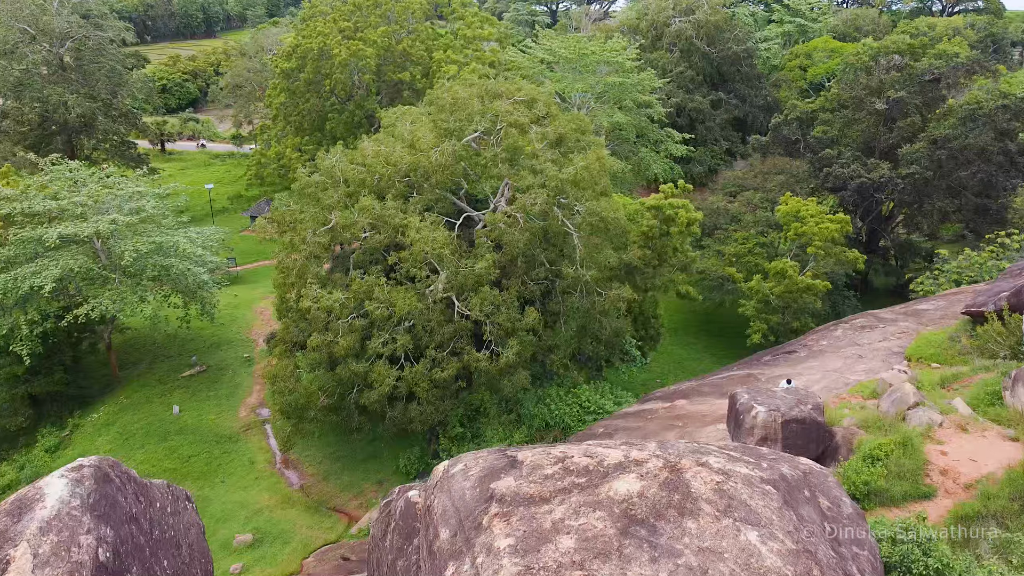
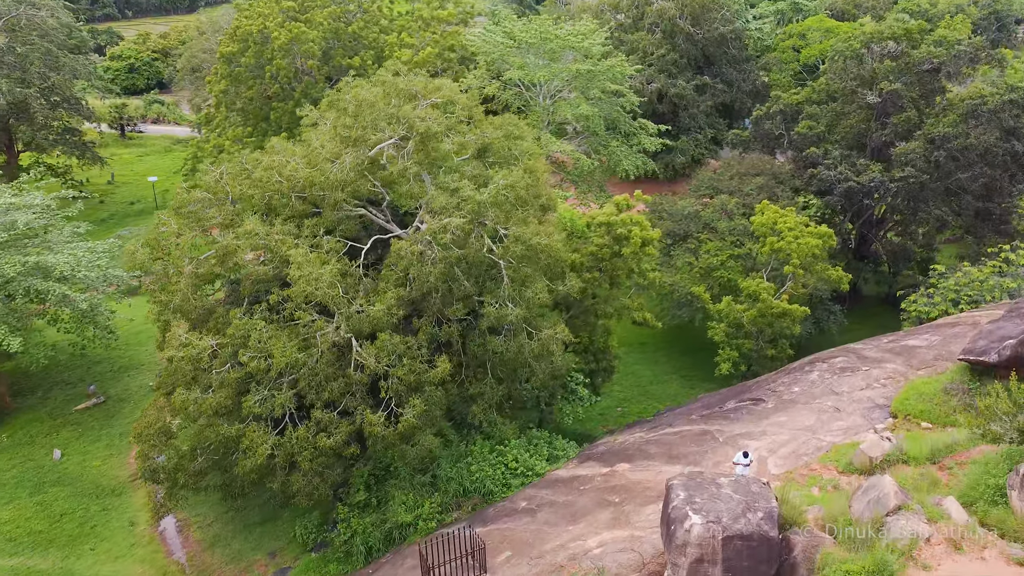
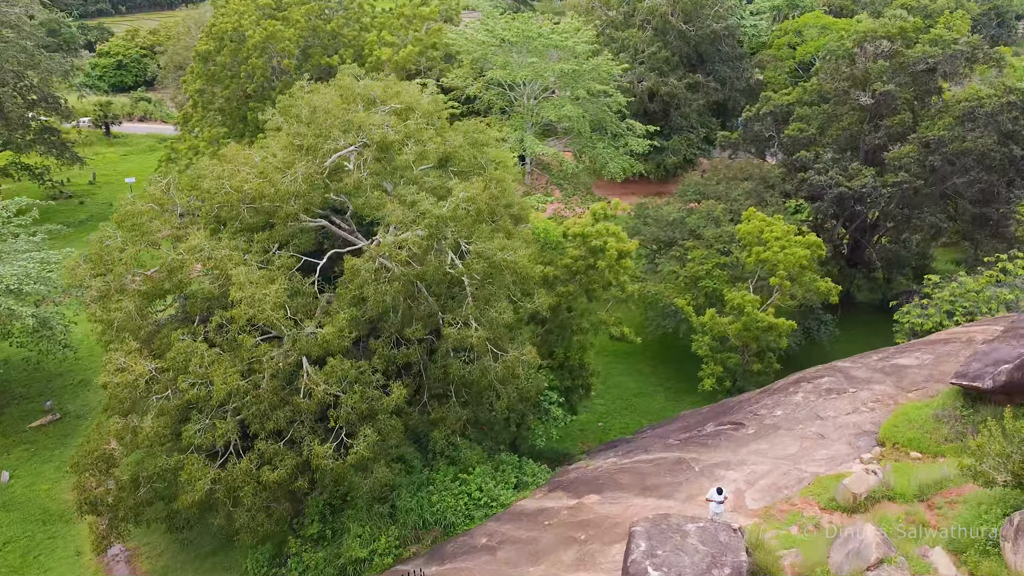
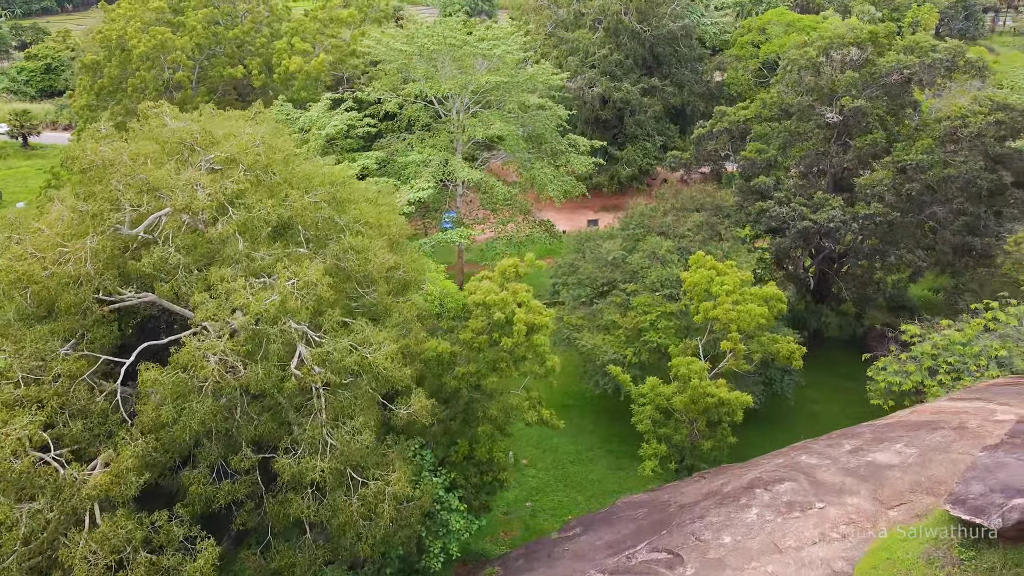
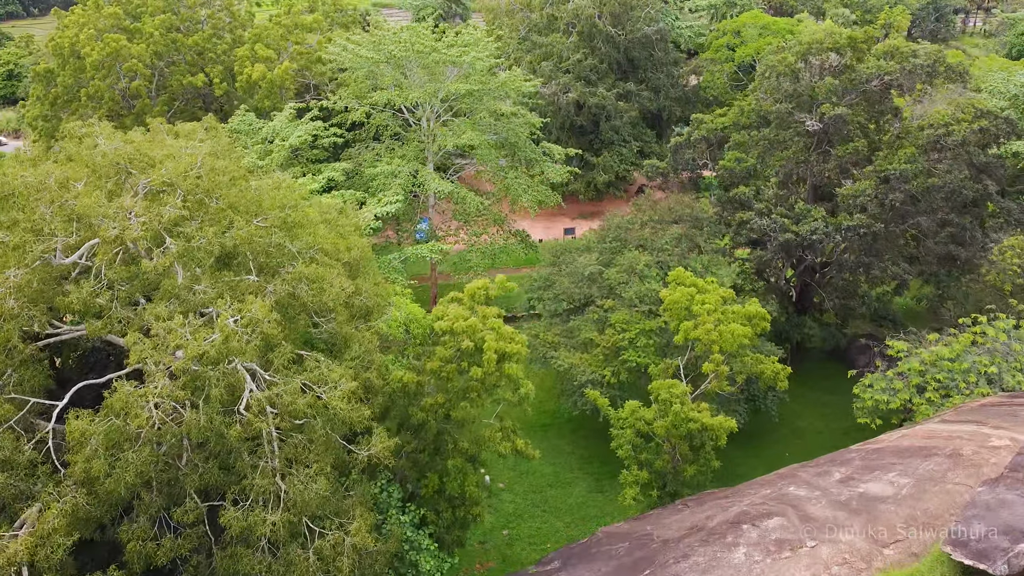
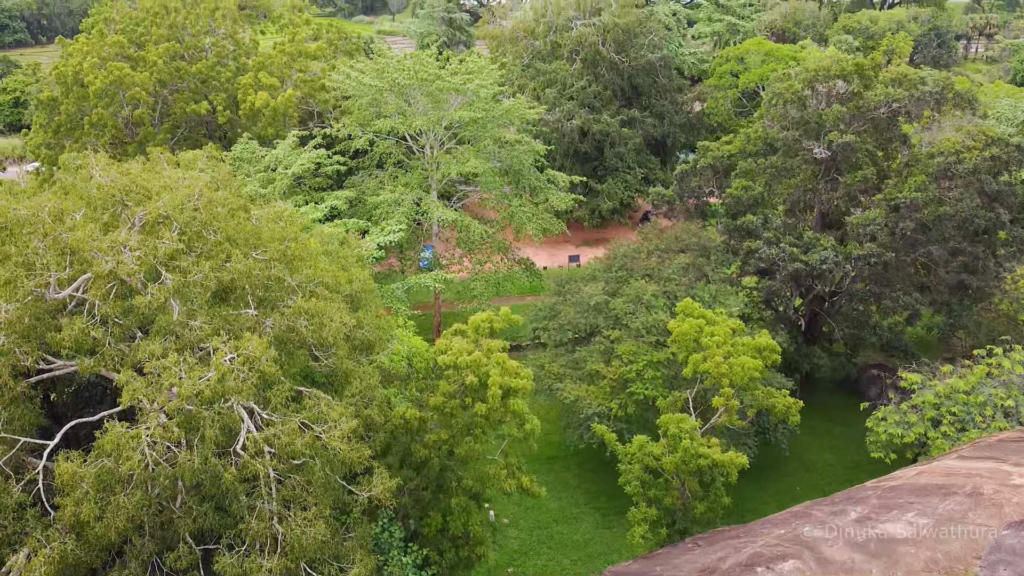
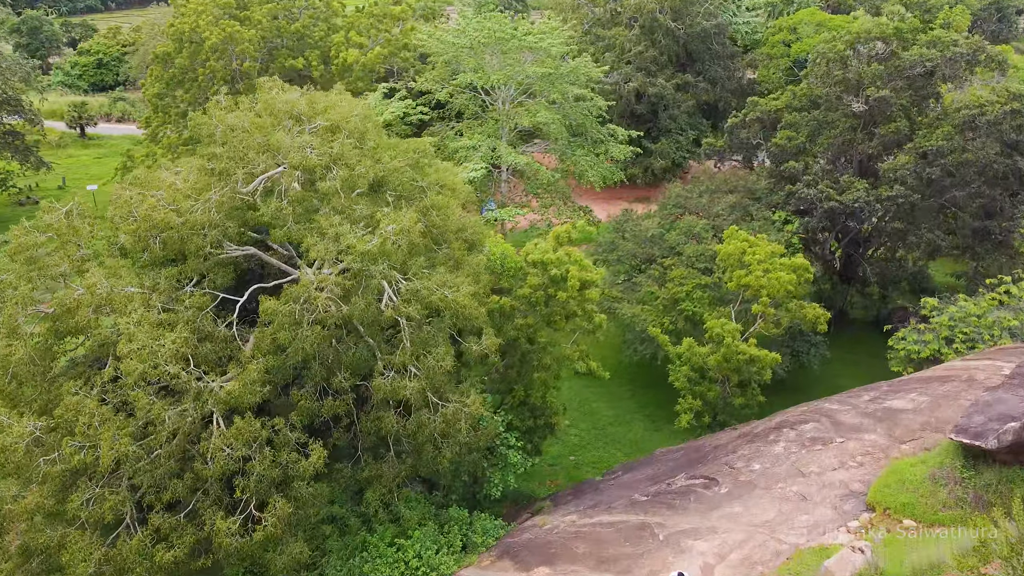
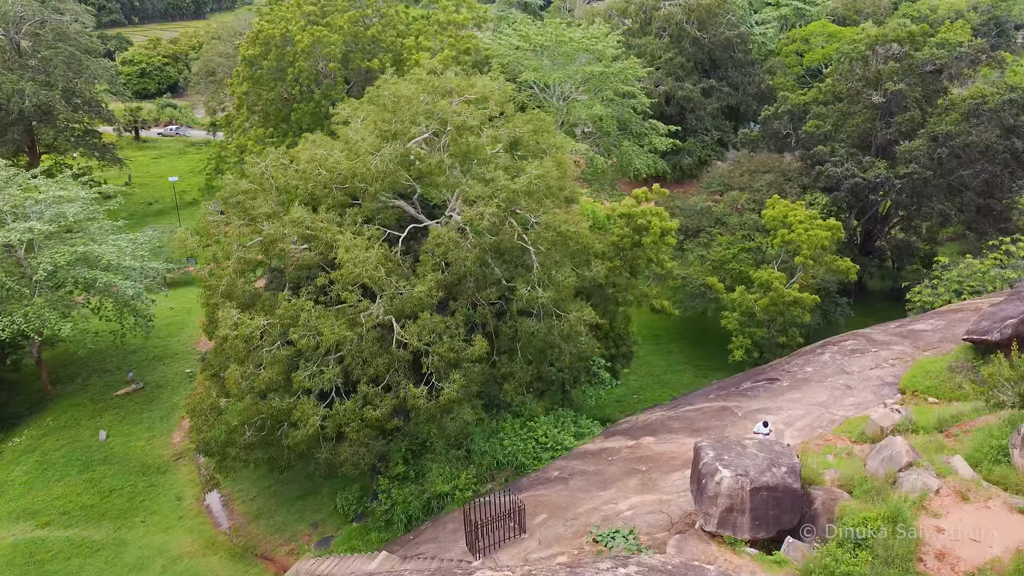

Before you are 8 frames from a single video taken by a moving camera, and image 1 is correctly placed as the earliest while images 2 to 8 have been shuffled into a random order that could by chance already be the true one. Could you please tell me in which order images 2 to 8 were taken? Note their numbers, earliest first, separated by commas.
8, 2, 3, 7, 4, 5, 6
